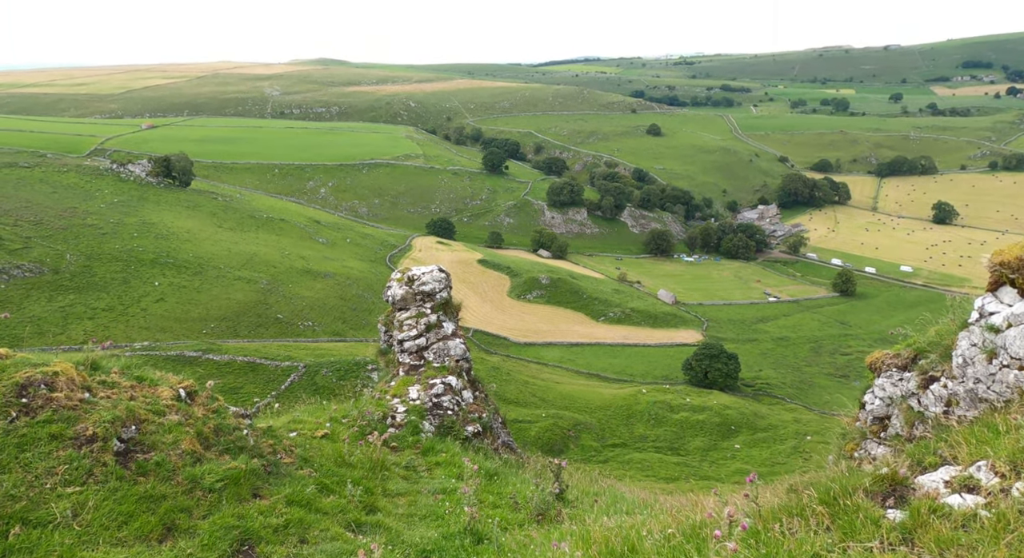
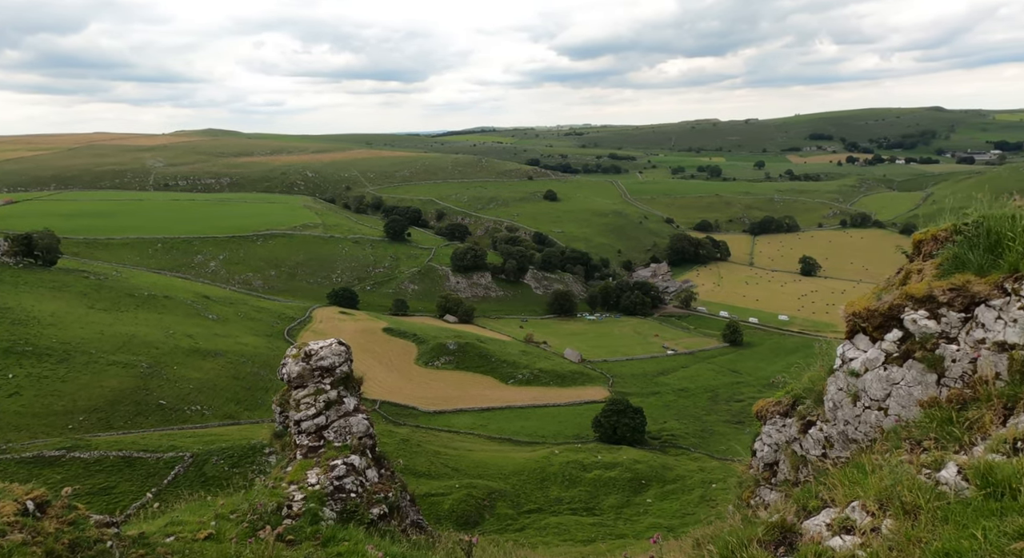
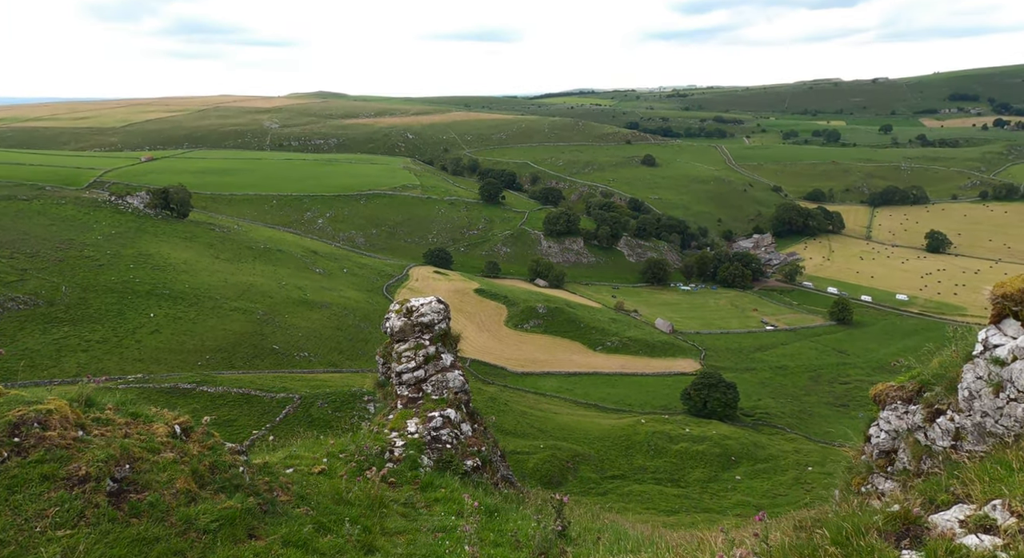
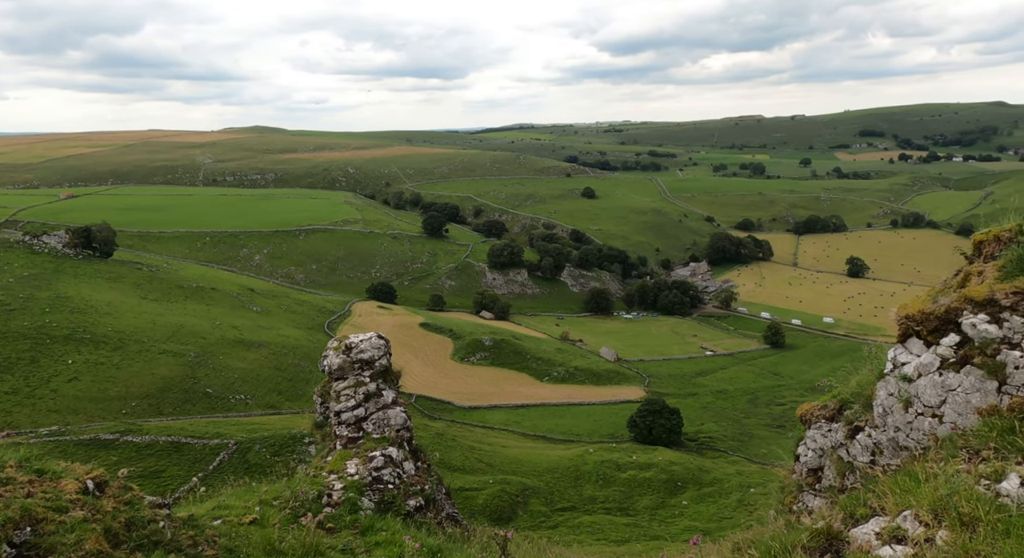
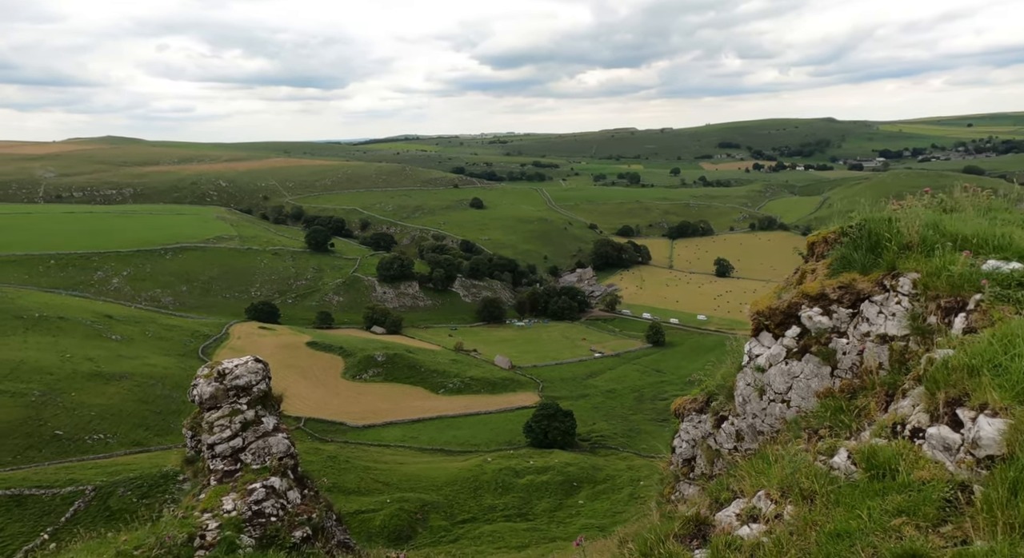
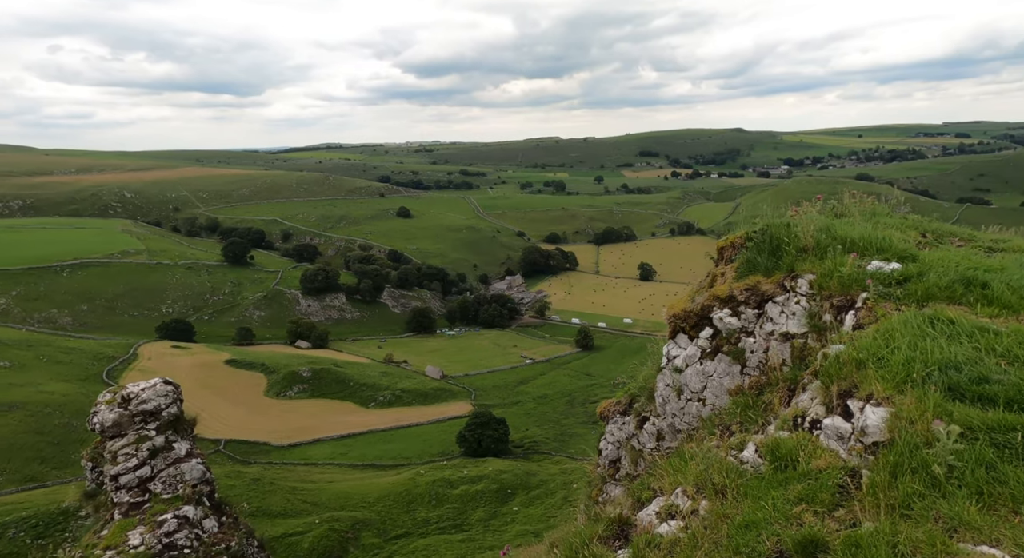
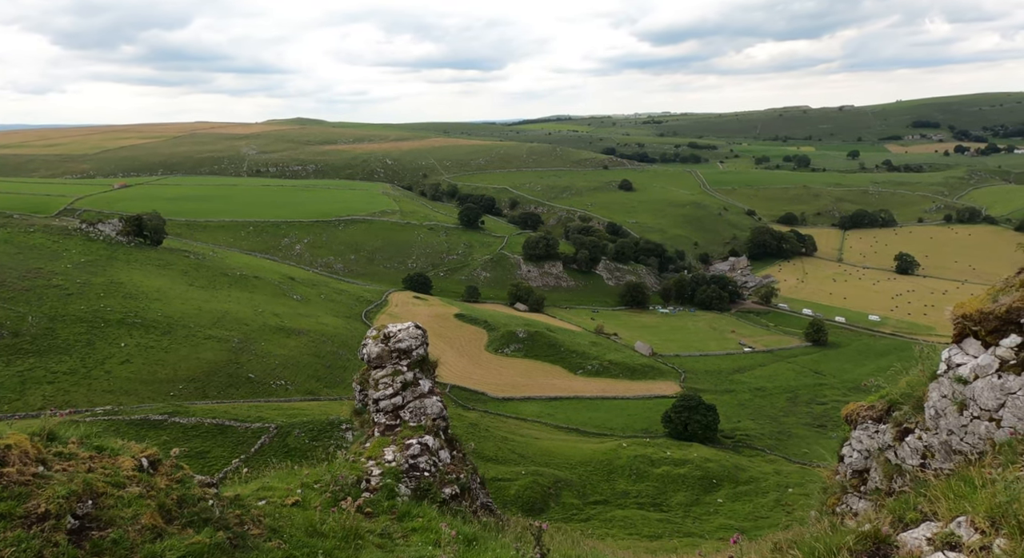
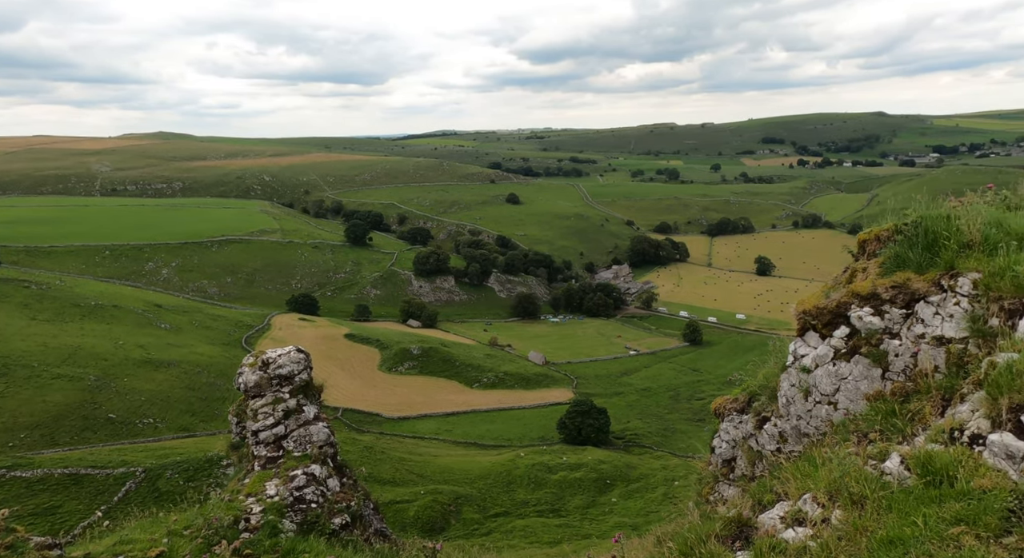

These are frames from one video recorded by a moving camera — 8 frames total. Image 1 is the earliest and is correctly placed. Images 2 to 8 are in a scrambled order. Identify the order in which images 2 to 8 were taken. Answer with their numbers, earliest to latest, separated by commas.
3, 7, 4, 2, 8, 5, 6
